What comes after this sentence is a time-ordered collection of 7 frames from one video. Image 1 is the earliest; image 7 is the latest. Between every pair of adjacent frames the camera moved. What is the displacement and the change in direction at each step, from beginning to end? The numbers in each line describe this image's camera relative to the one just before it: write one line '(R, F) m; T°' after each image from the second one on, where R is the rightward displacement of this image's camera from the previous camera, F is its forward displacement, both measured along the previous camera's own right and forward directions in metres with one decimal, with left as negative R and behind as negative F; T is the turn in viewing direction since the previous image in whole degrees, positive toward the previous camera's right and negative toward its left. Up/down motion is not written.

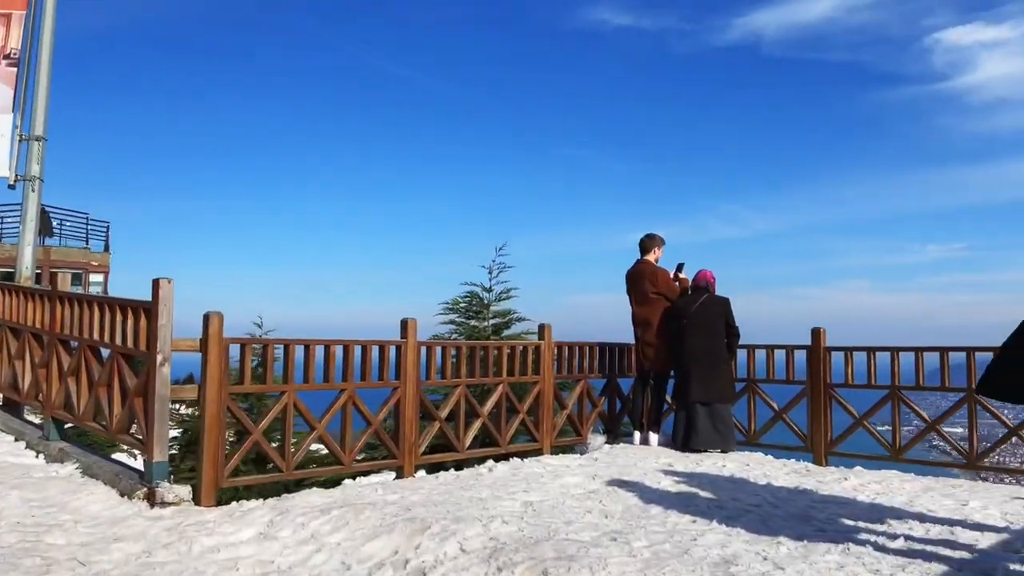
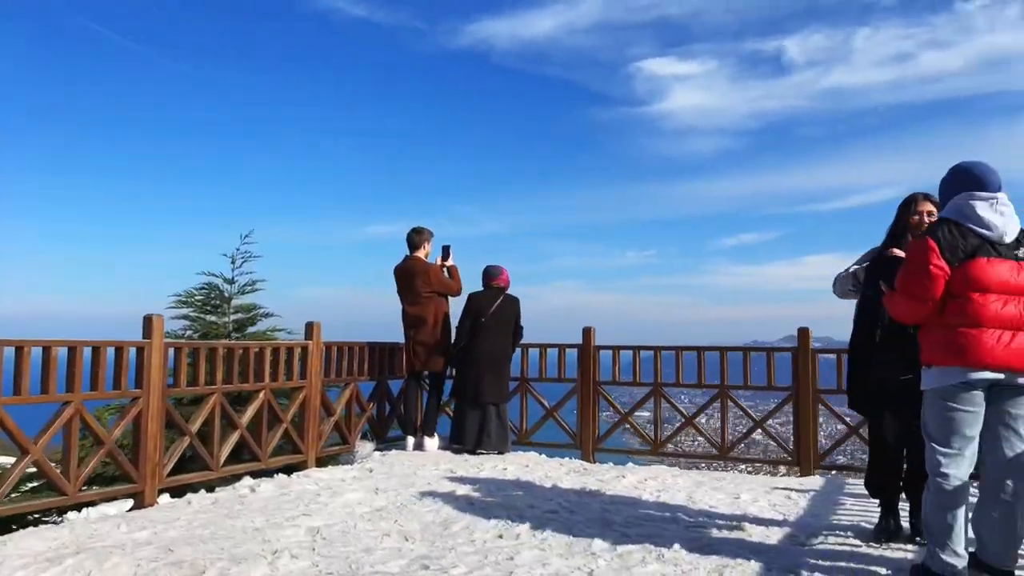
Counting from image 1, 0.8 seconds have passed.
(-0.3, +0.4) m; +19°
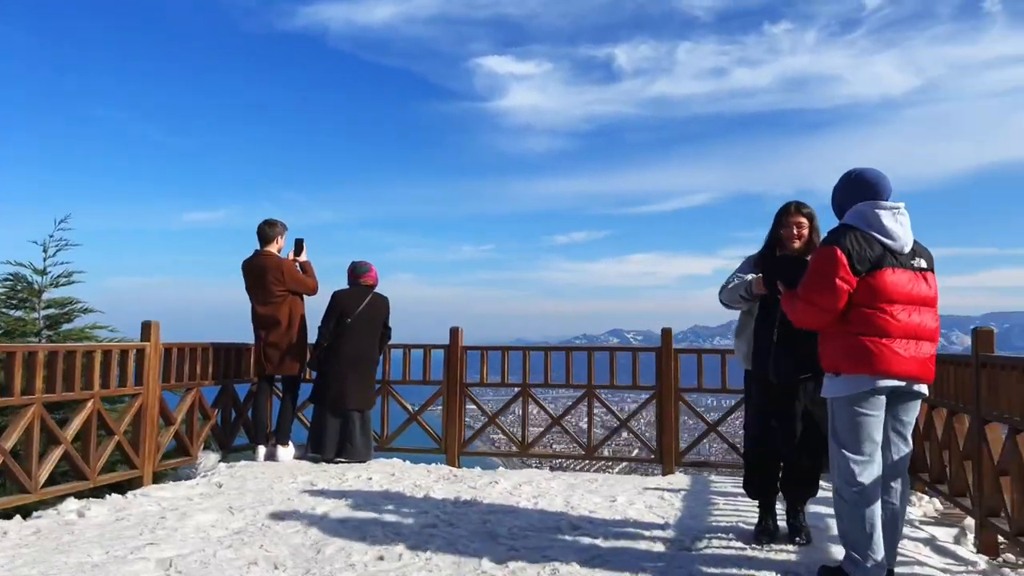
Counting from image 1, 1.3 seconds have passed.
(-0.2, +0.2) m; +12°
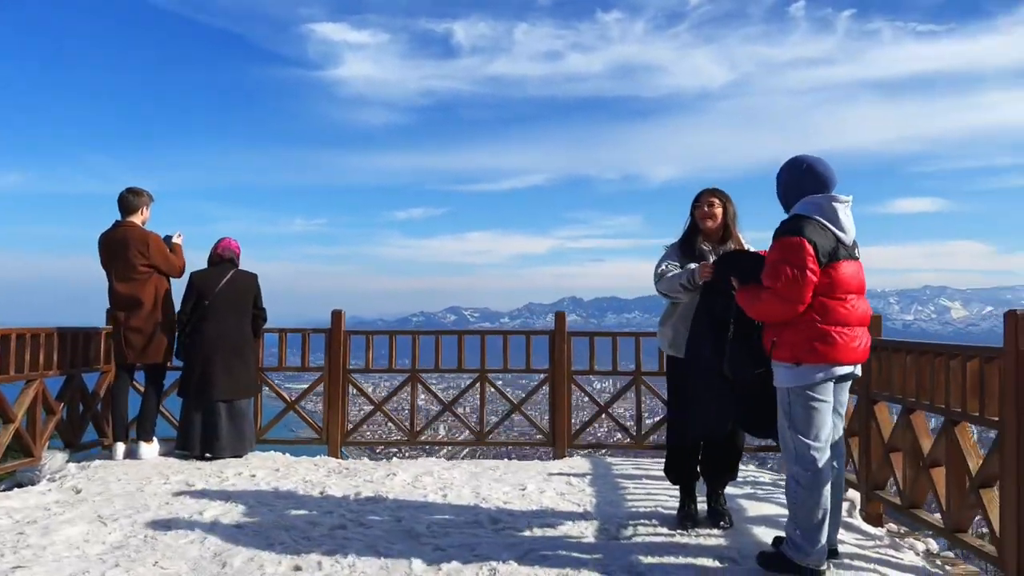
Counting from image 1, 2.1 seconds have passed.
(-0.4, +0.2) m; +12°
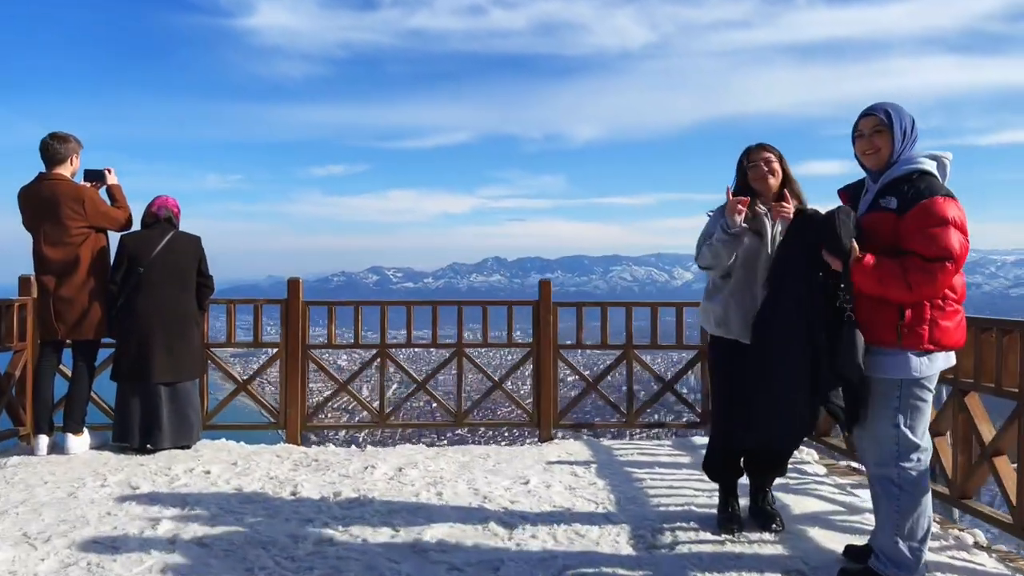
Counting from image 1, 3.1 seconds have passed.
(-0.4, +0.6) m; +5°
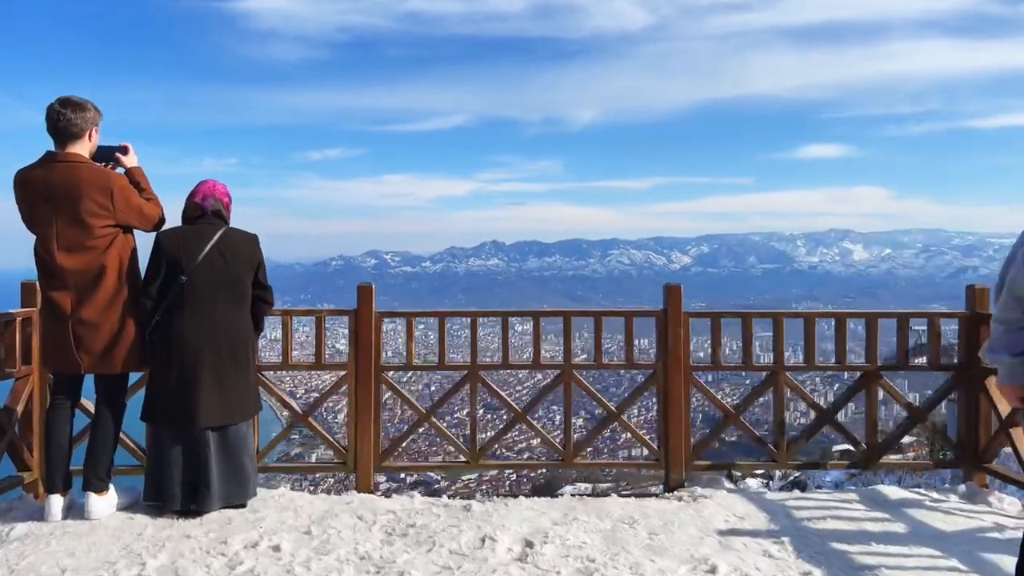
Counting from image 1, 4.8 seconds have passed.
(-0.7, +1.1) m; 0°
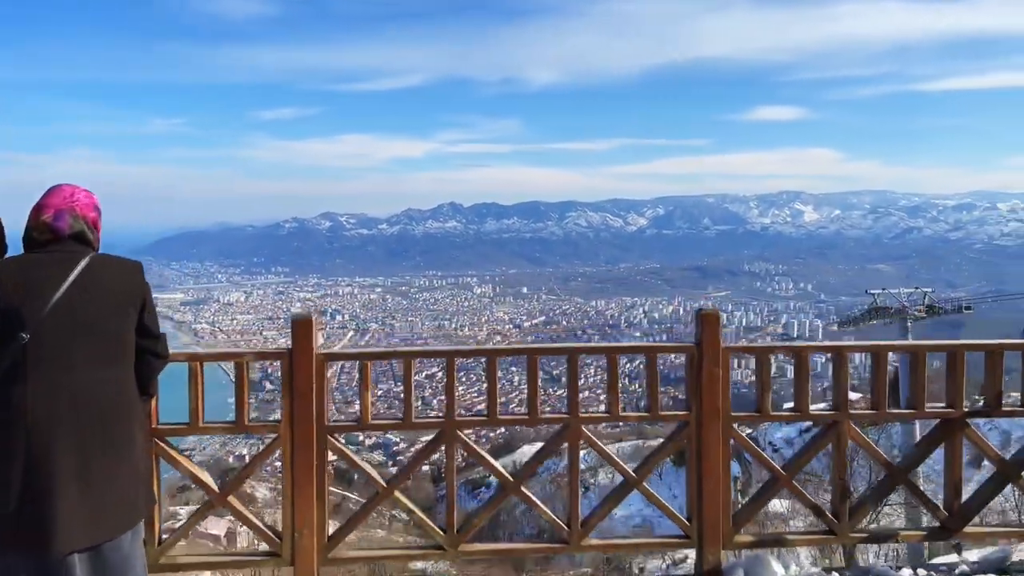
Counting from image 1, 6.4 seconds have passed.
(-0.1, +1.1) m; +3°
